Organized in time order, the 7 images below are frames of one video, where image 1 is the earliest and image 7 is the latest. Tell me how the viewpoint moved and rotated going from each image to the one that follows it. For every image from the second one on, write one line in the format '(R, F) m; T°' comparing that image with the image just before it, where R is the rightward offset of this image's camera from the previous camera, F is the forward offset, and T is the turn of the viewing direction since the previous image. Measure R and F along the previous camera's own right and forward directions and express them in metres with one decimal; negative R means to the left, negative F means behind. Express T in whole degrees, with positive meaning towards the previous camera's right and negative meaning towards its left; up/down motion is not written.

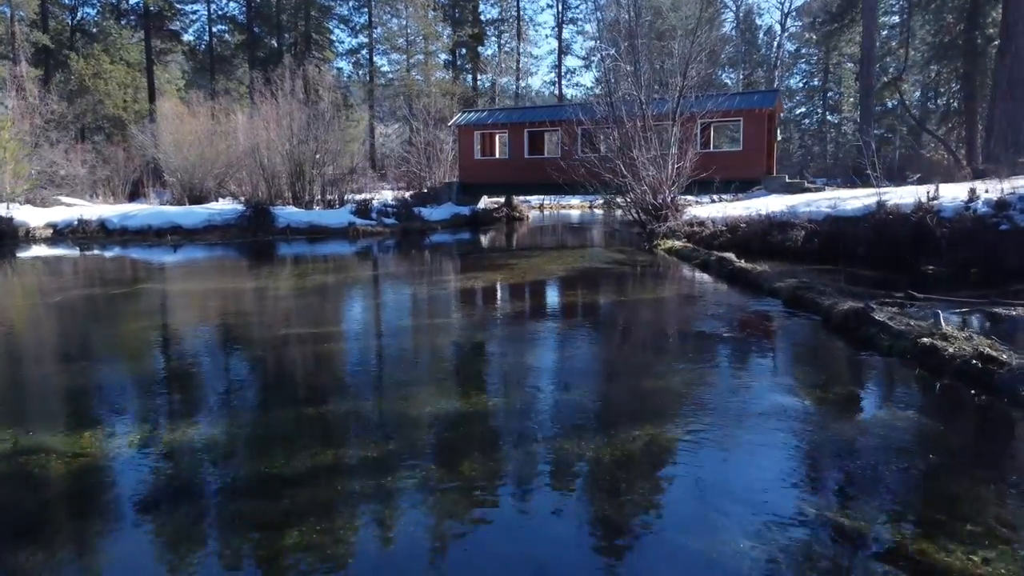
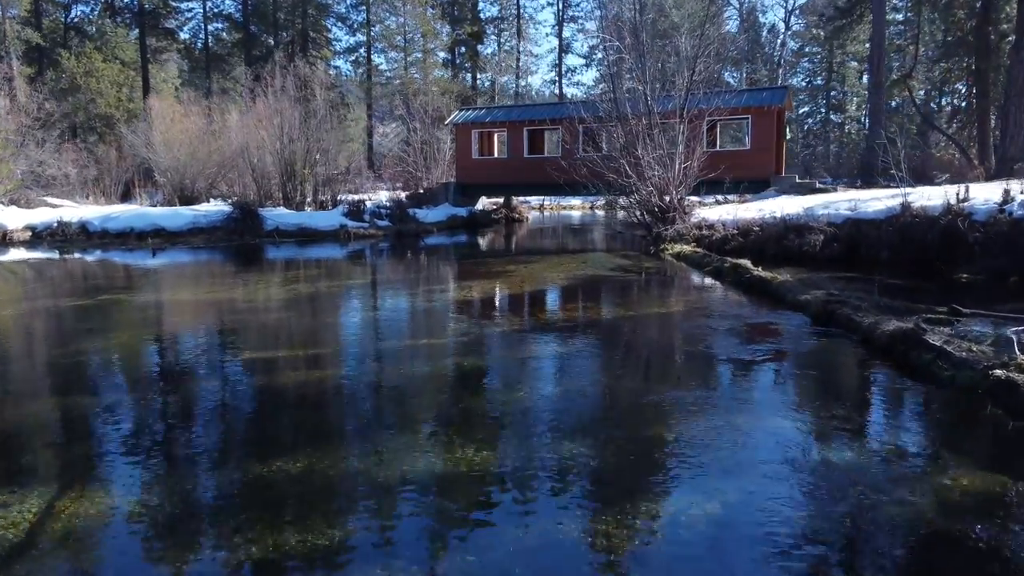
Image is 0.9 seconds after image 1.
(0.0, +0.8) m; 0°
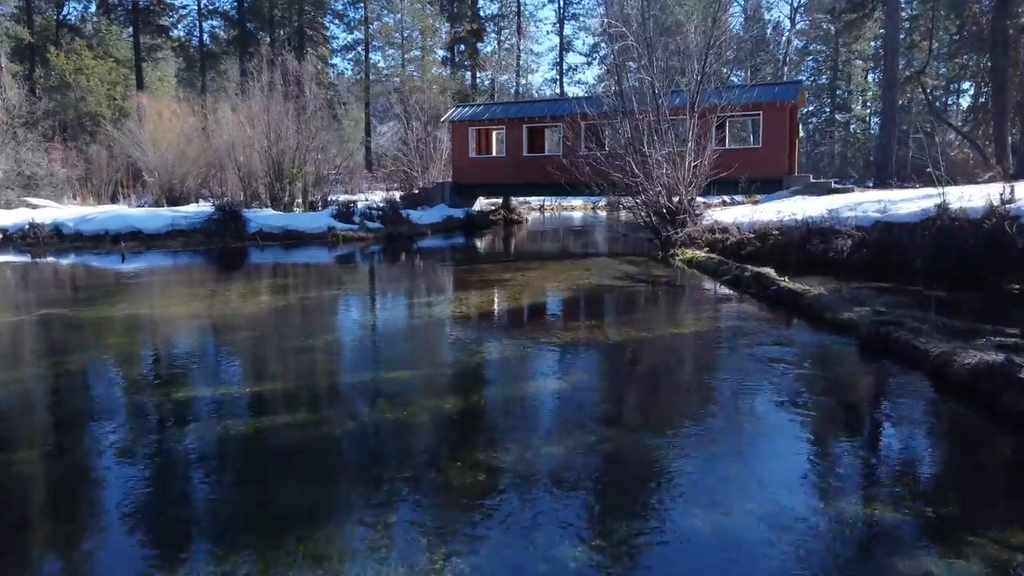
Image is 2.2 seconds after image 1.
(+0.1, +0.9) m; 0°
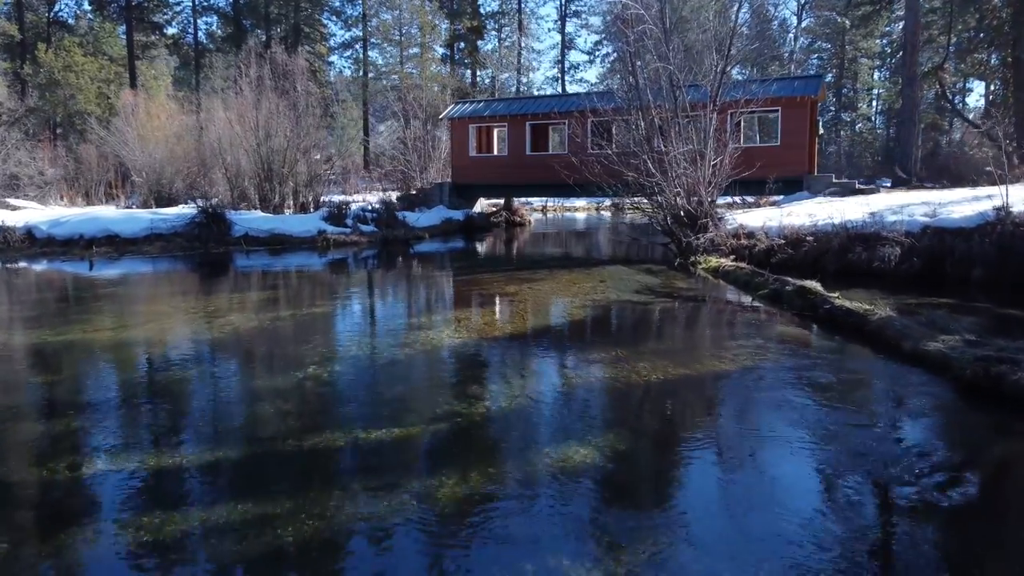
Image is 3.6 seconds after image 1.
(-0.1, +1.0) m; 0°
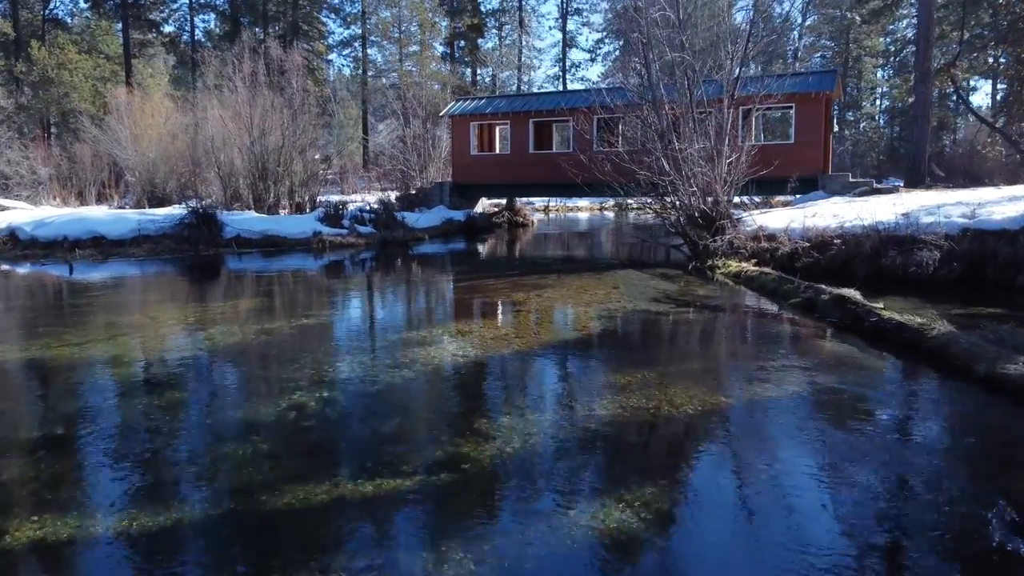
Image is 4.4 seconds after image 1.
(-0.1, +0.6) m; 0°
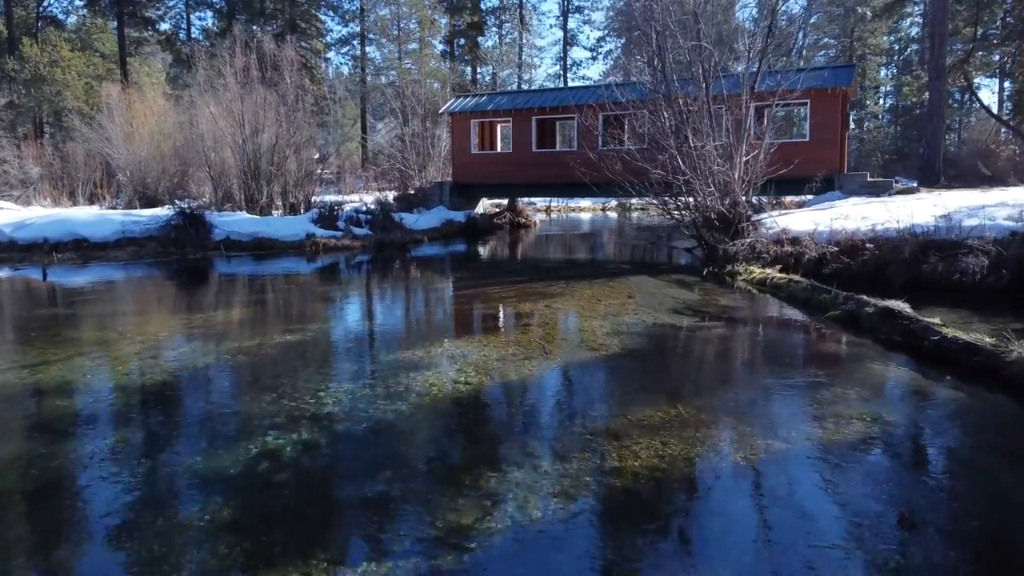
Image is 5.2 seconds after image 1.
(-0.1, +0.7) m; 0°
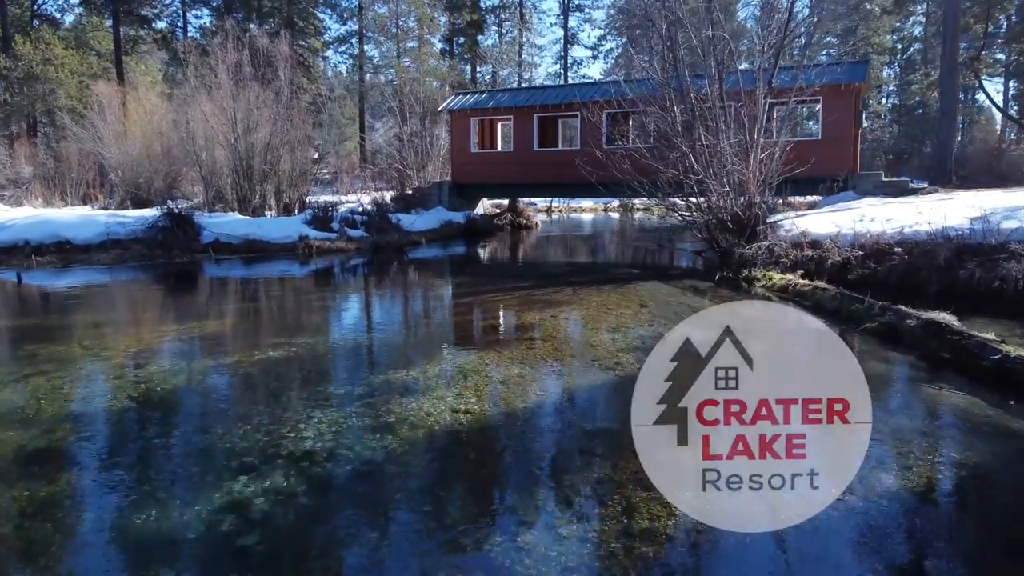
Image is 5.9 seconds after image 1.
(0.0, +0.5) m; 0°
